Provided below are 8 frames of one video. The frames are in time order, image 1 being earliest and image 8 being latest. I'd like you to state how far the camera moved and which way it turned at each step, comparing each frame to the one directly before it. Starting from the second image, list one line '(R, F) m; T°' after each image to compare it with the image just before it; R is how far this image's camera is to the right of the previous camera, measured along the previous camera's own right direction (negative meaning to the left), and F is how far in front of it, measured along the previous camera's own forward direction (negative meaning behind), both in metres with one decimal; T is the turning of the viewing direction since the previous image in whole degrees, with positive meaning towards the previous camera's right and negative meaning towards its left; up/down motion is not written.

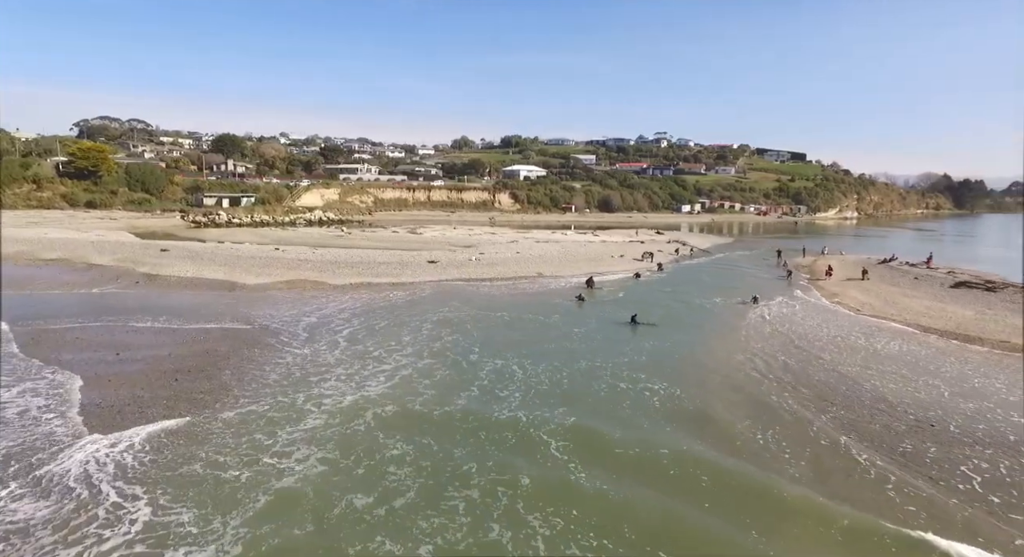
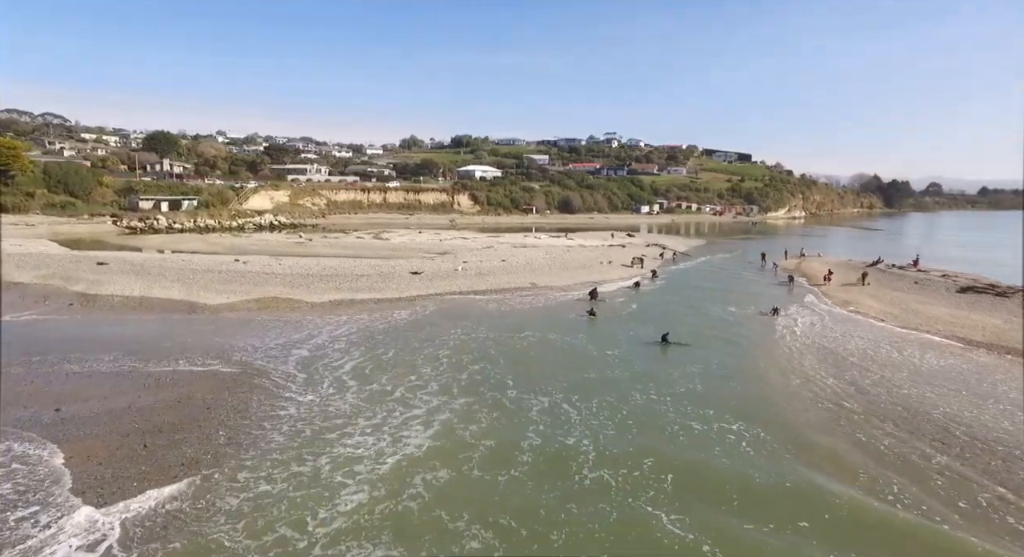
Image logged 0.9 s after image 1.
(-2.6, +2.5) m; +6°
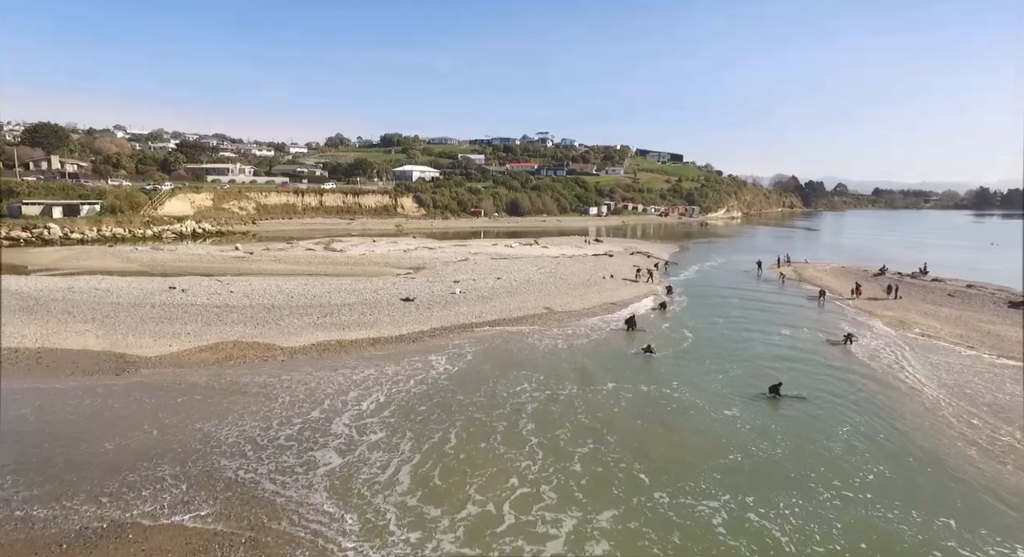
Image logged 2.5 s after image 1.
(-4.2, +5.0) m; +8°
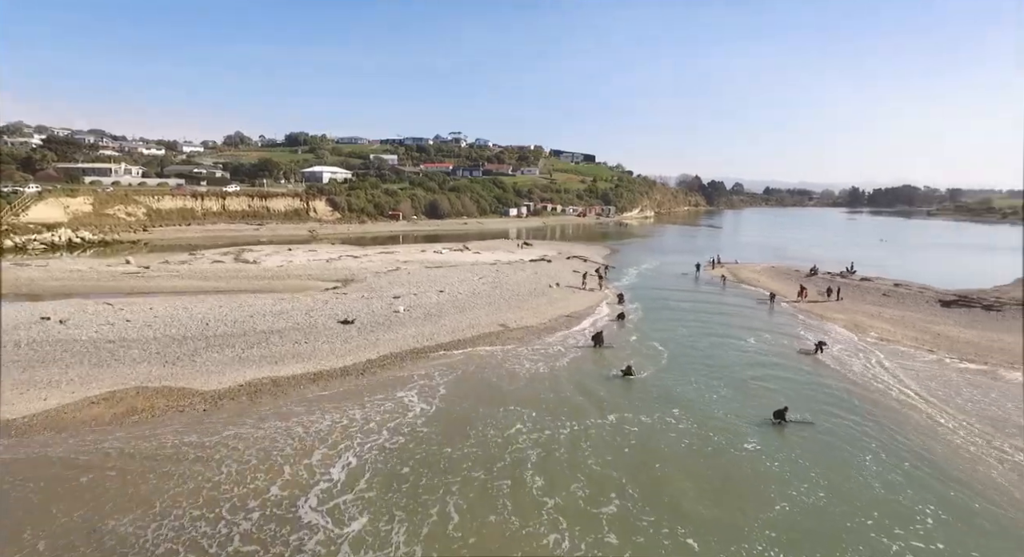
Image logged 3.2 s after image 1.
(-1.7, +2.4) m; +9°
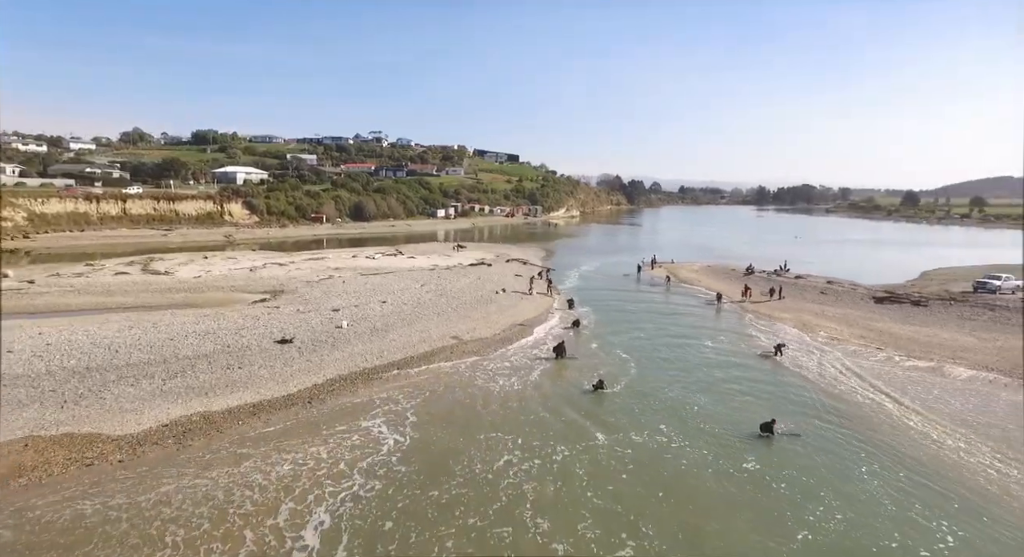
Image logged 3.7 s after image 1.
(-1.2, +1.5) m; +8°
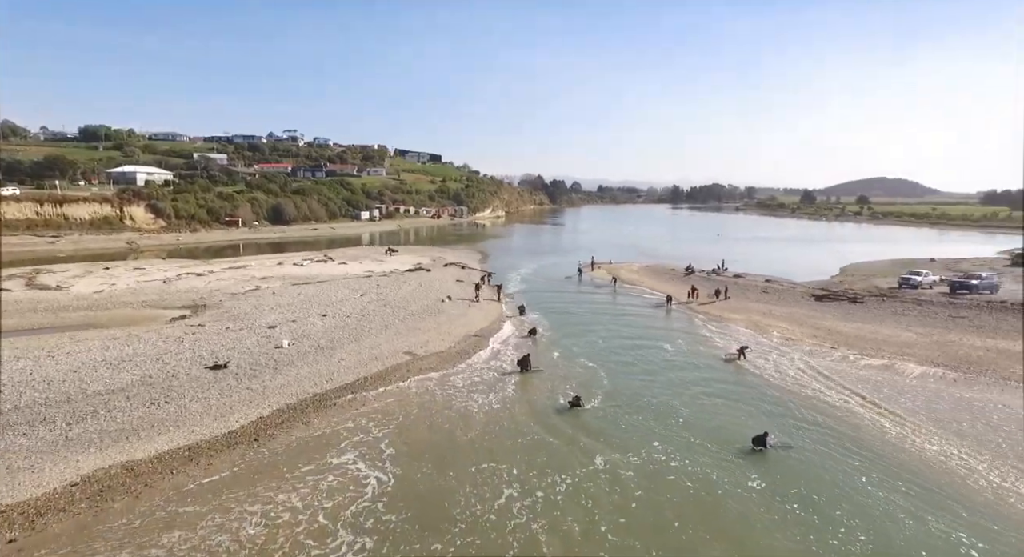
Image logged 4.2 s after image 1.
(-1.3, +1.4) m; +8°
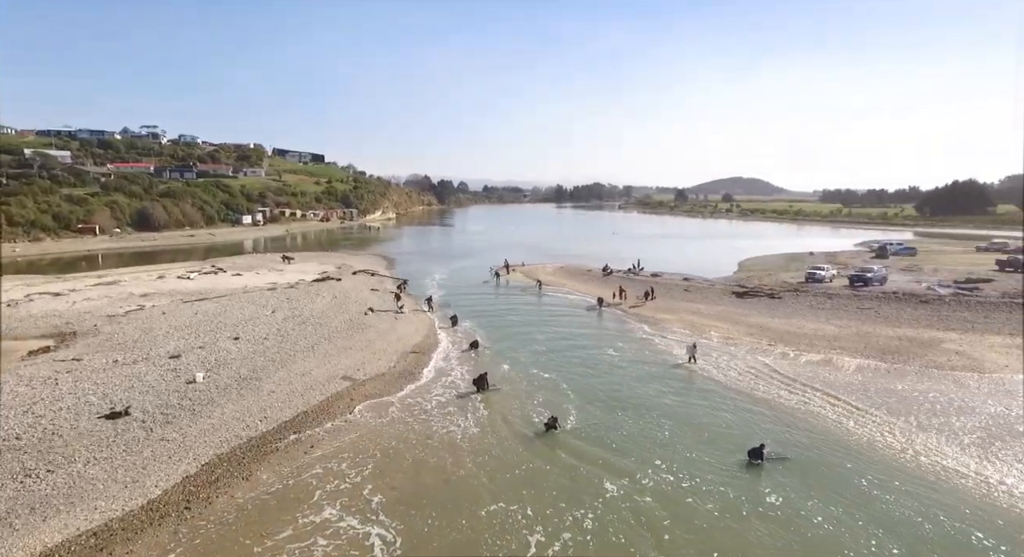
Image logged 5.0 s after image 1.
(-2.1, +1.6) m; +11°
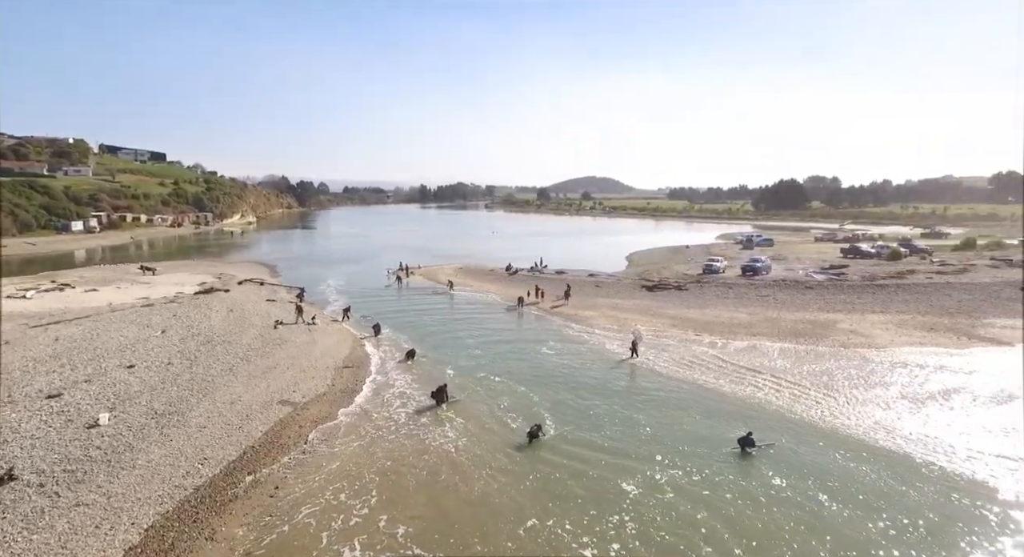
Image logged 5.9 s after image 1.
(-2.8, +1.0) m; +13°
